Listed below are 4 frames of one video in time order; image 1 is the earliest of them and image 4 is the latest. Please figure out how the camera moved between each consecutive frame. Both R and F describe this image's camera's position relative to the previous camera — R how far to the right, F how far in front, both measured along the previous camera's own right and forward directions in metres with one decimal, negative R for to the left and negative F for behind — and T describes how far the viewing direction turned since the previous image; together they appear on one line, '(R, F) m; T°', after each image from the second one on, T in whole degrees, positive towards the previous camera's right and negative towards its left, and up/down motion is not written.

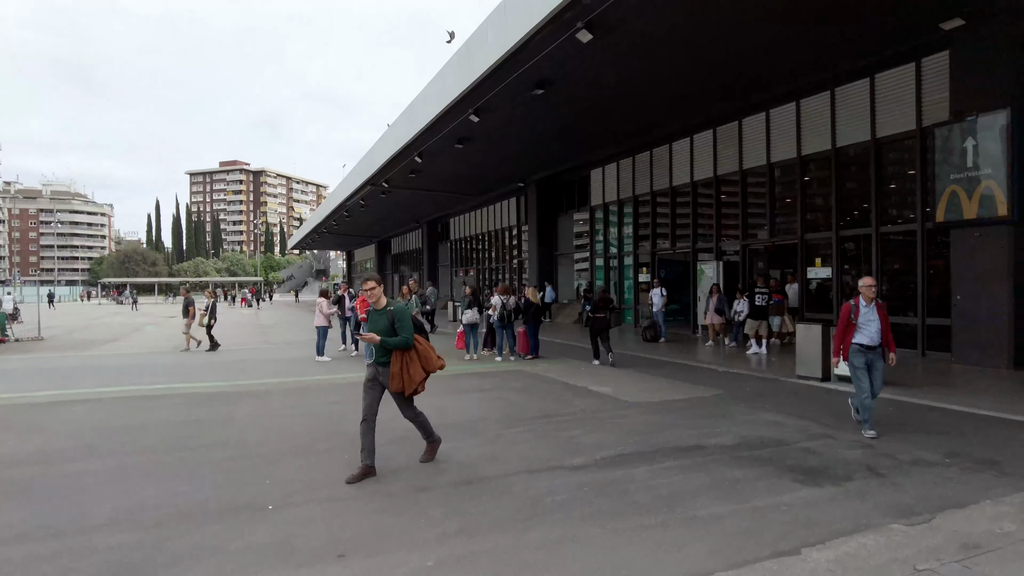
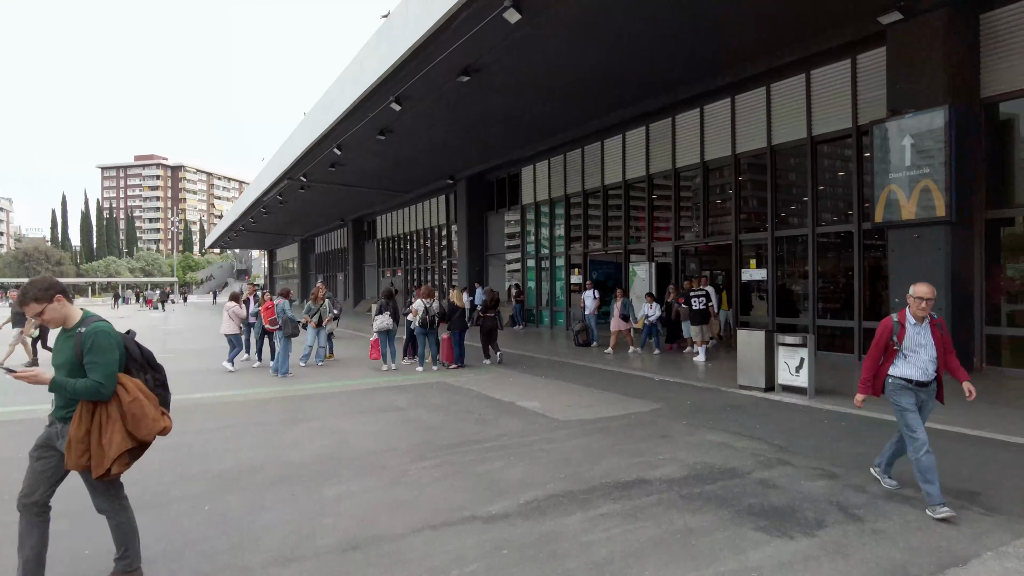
(+0.2, +1.0) m; +6°
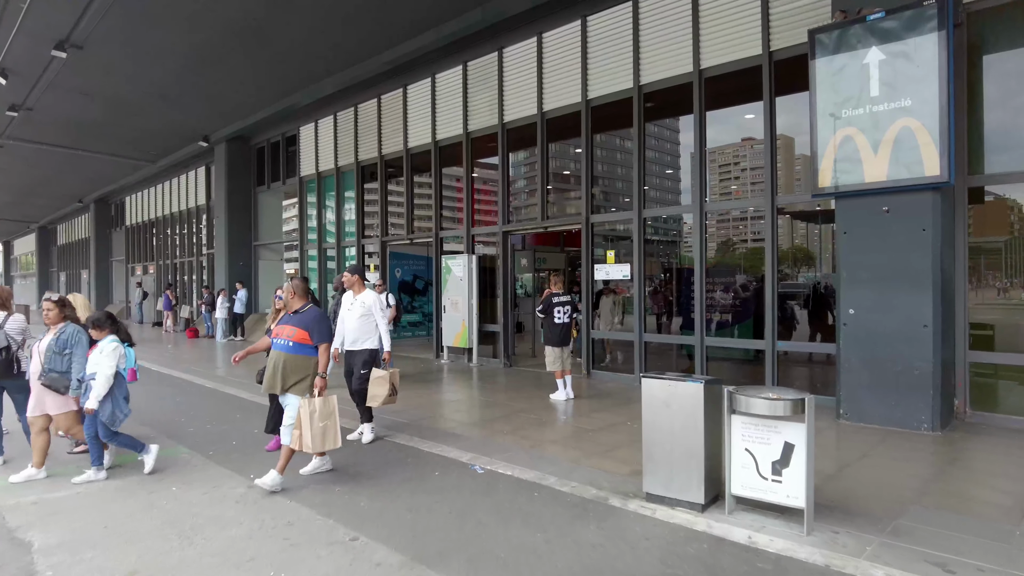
(+1.0, +4.7) m; +16°
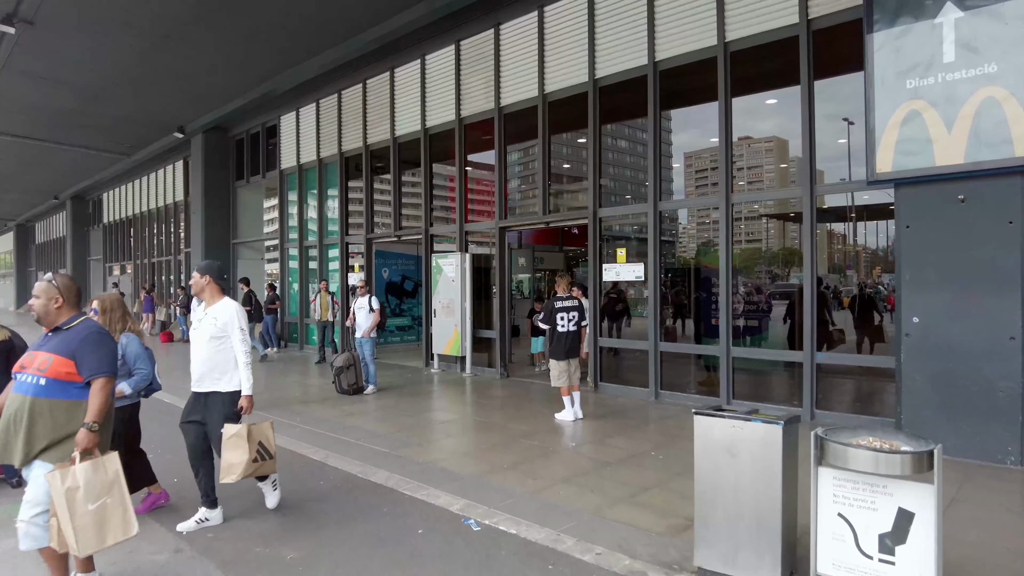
(-0.1, +1.0) m; +1°
